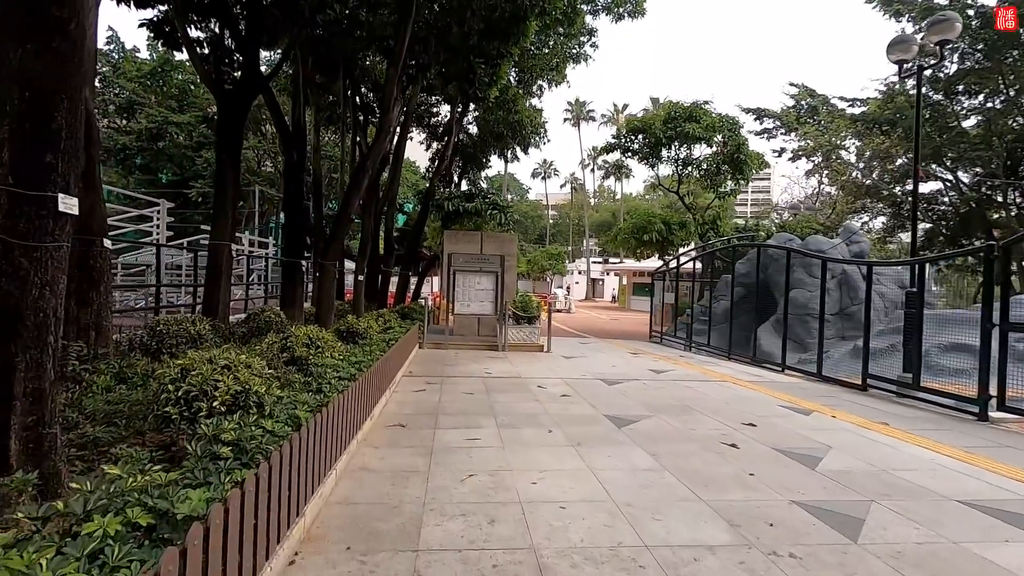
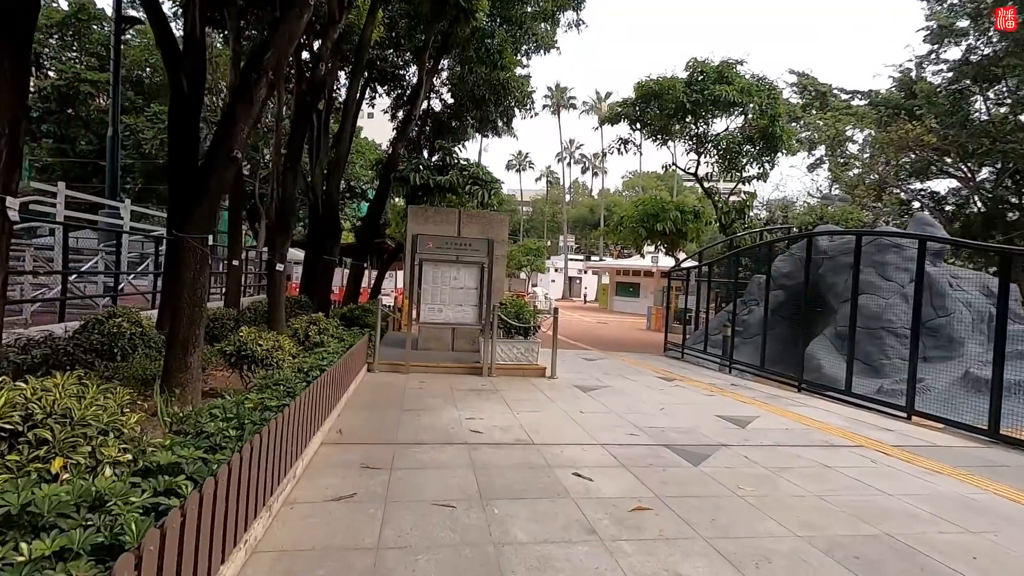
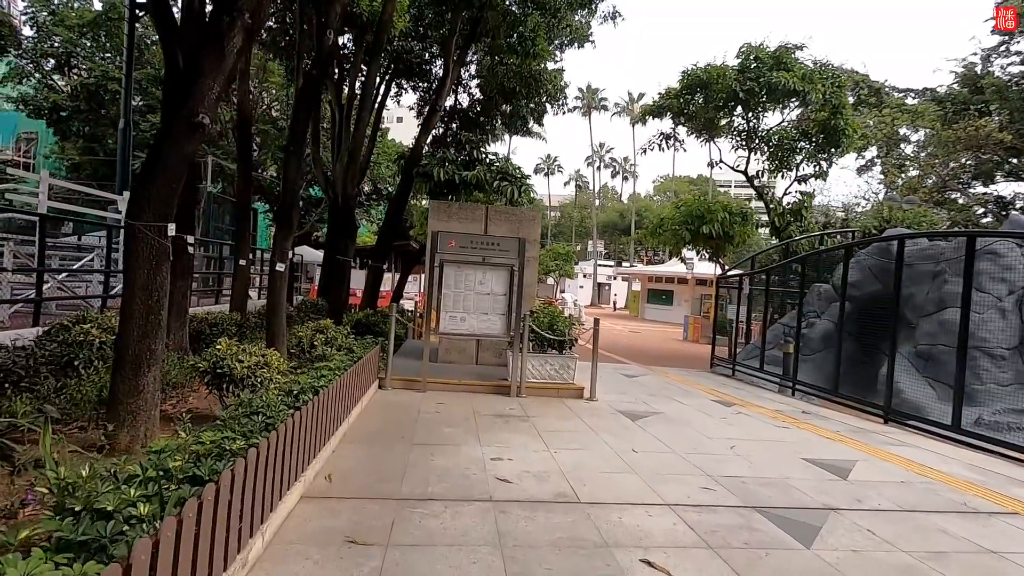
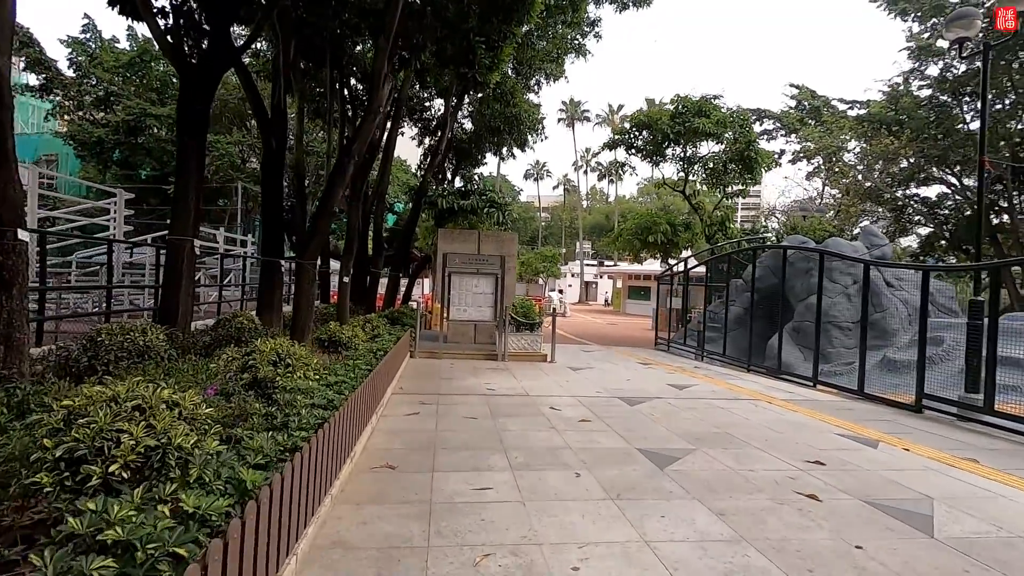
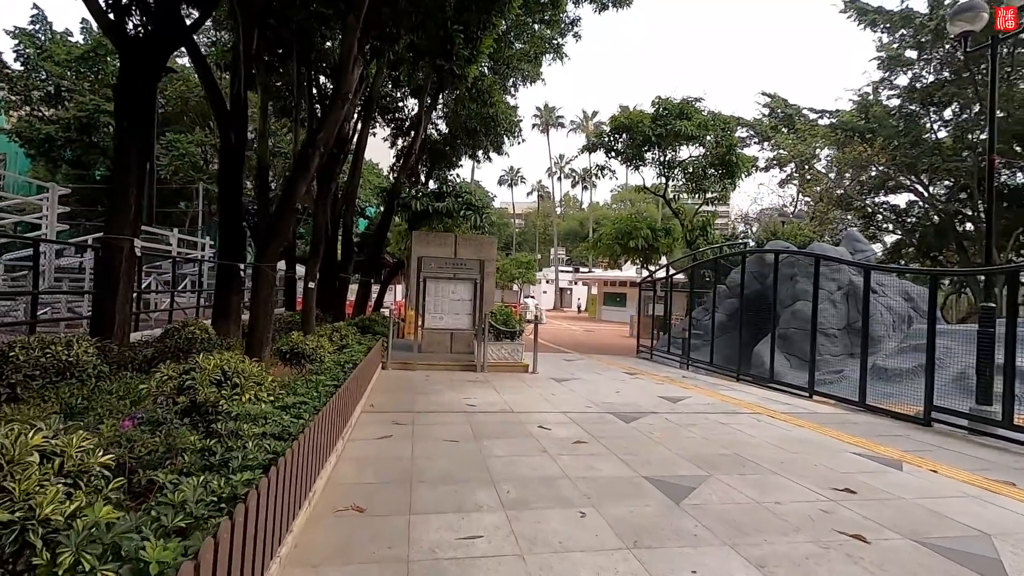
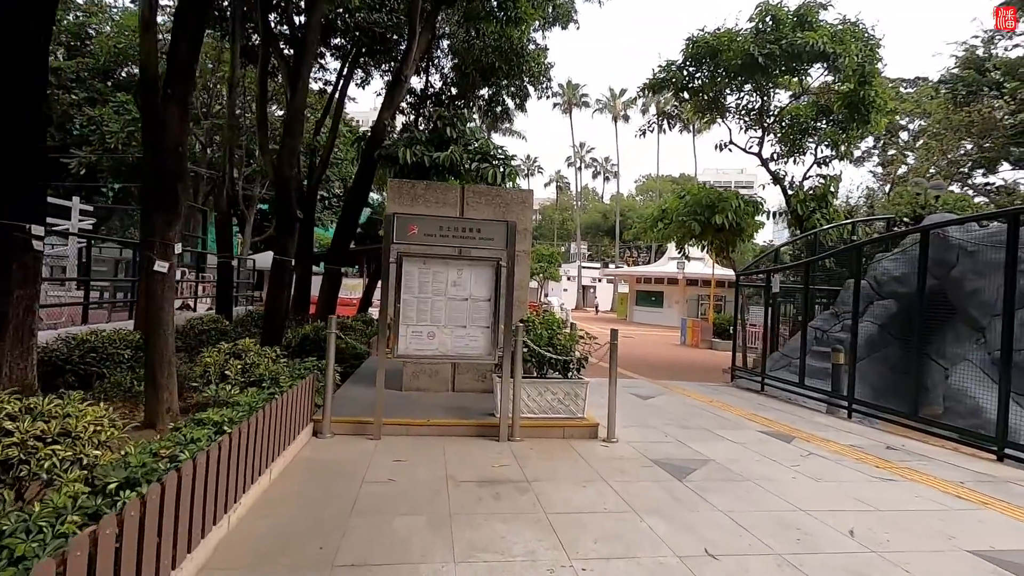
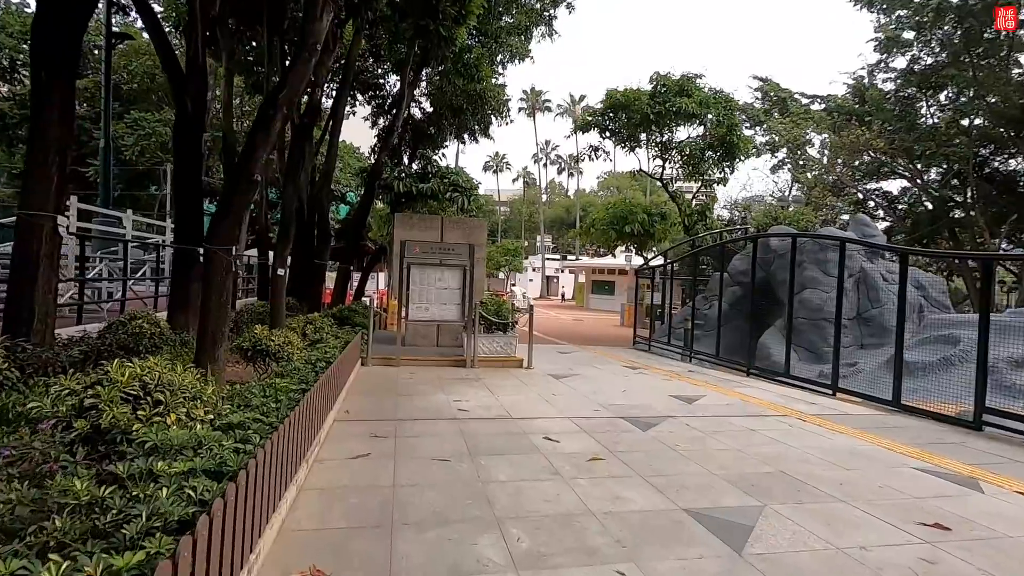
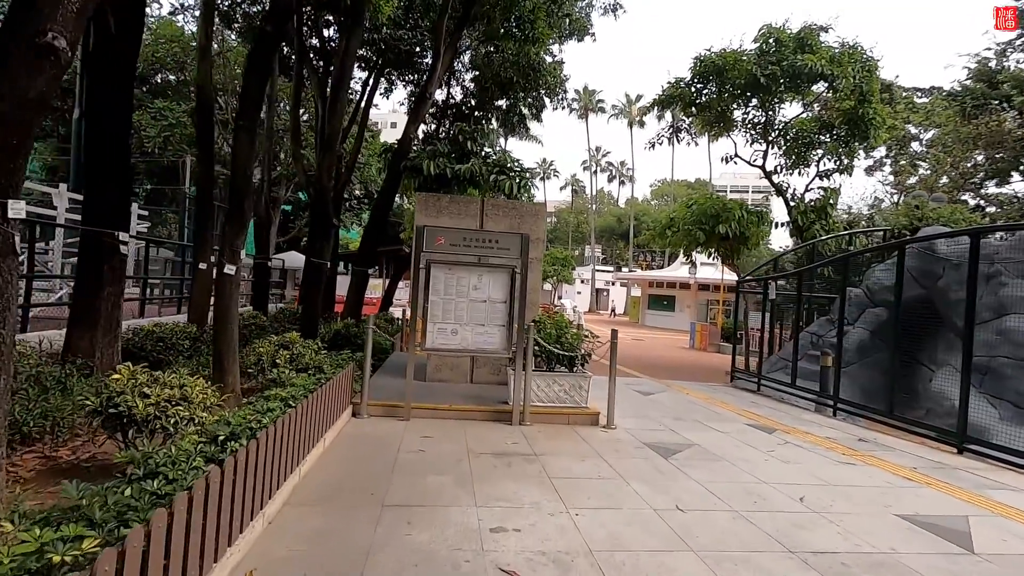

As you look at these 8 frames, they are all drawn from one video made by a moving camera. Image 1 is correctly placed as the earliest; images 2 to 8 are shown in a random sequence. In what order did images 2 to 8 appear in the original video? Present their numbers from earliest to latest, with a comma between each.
4, 5, 7, 2, 3, 8, 6
